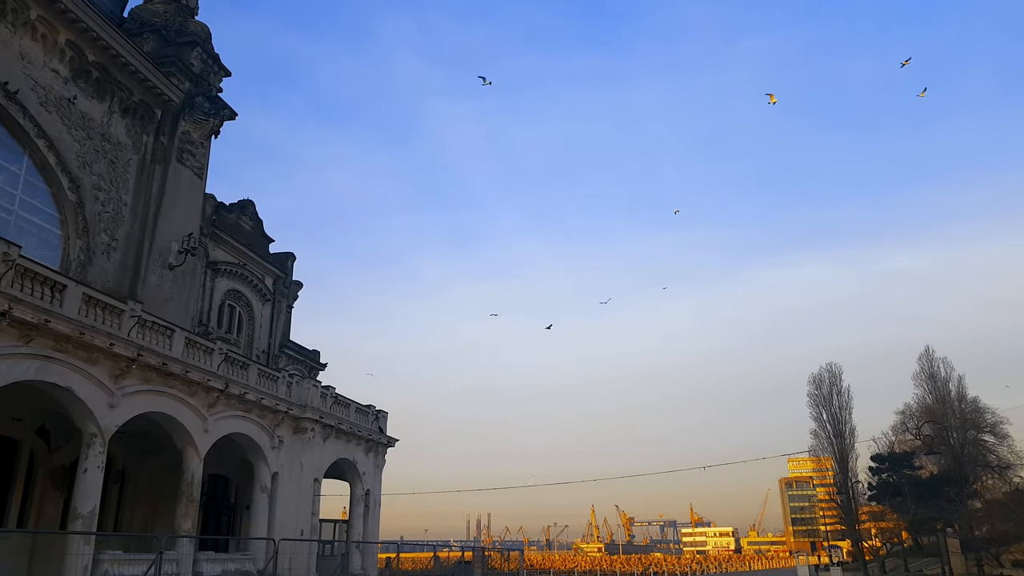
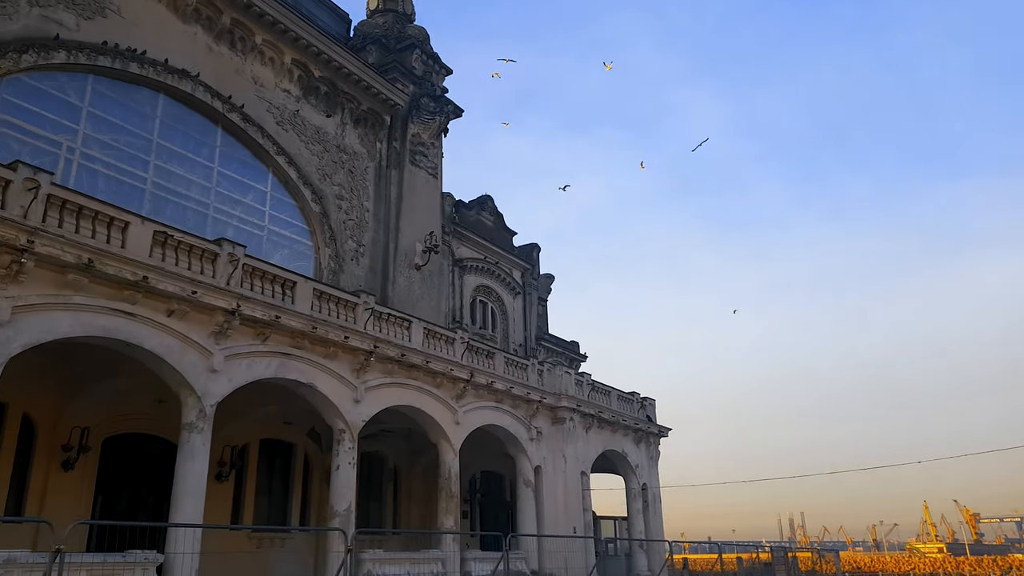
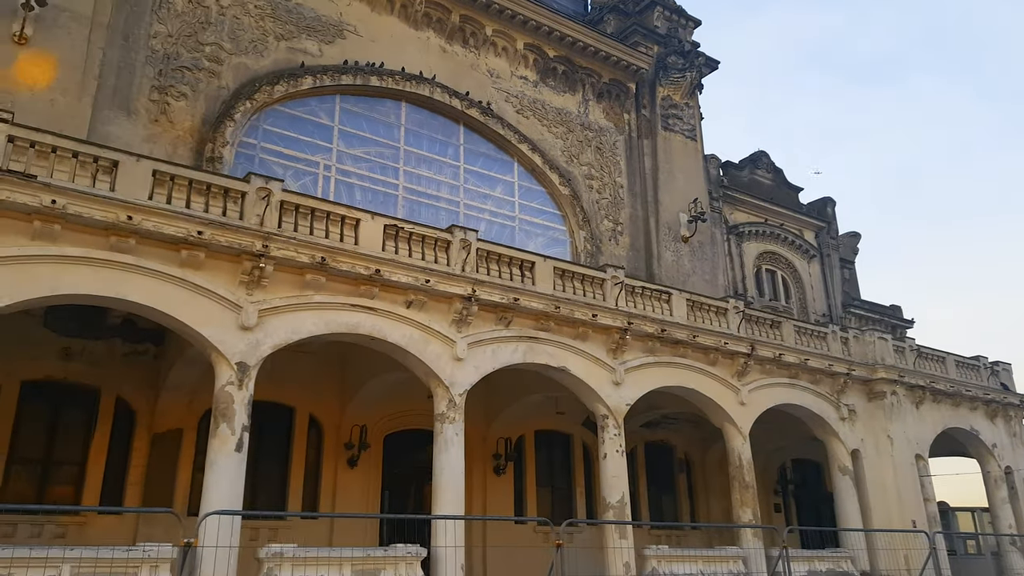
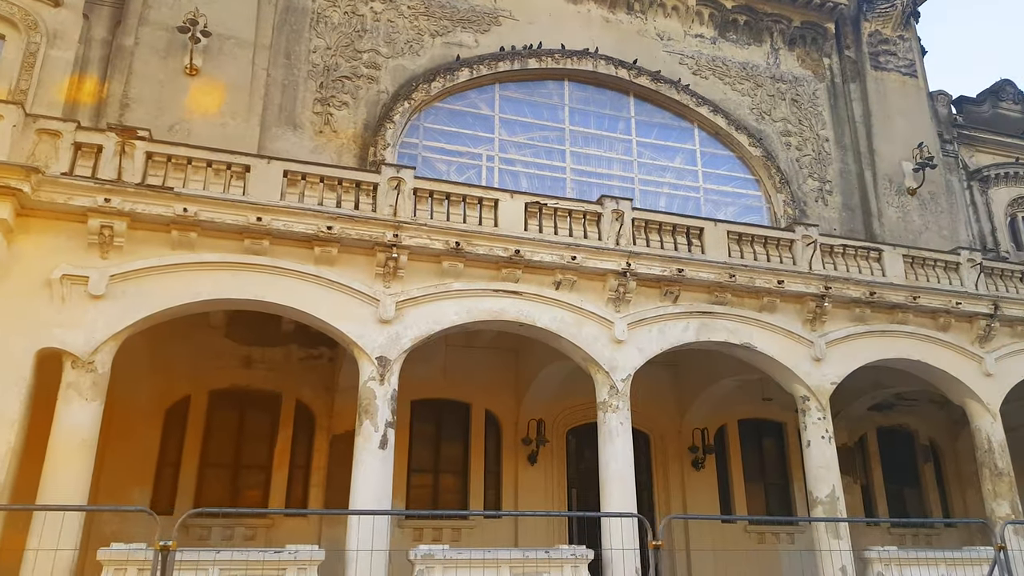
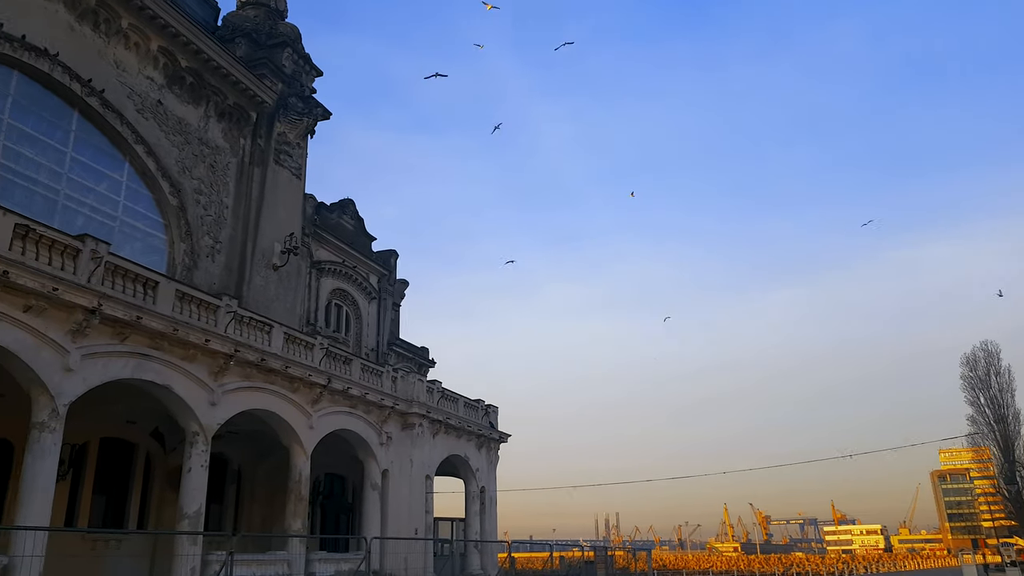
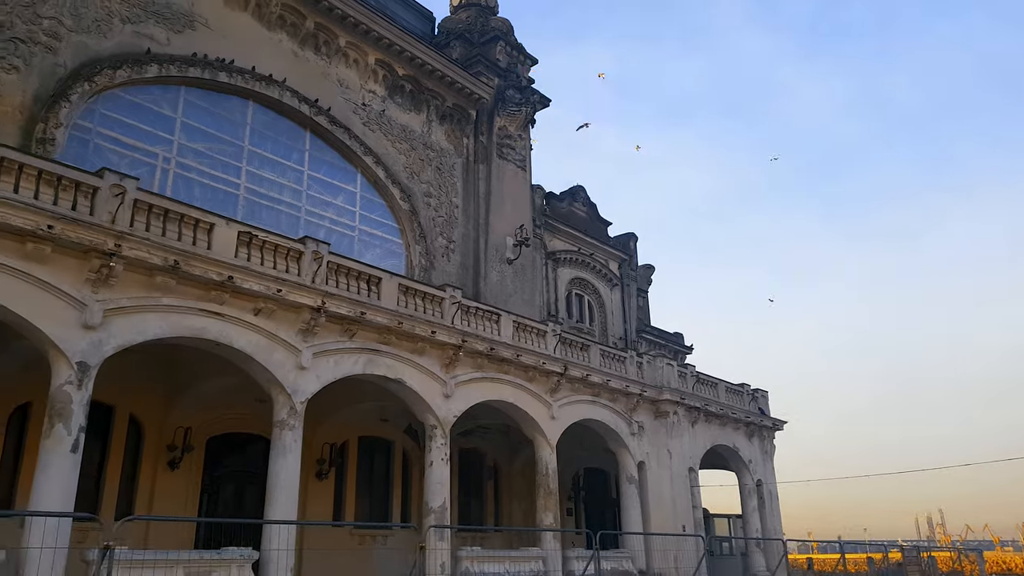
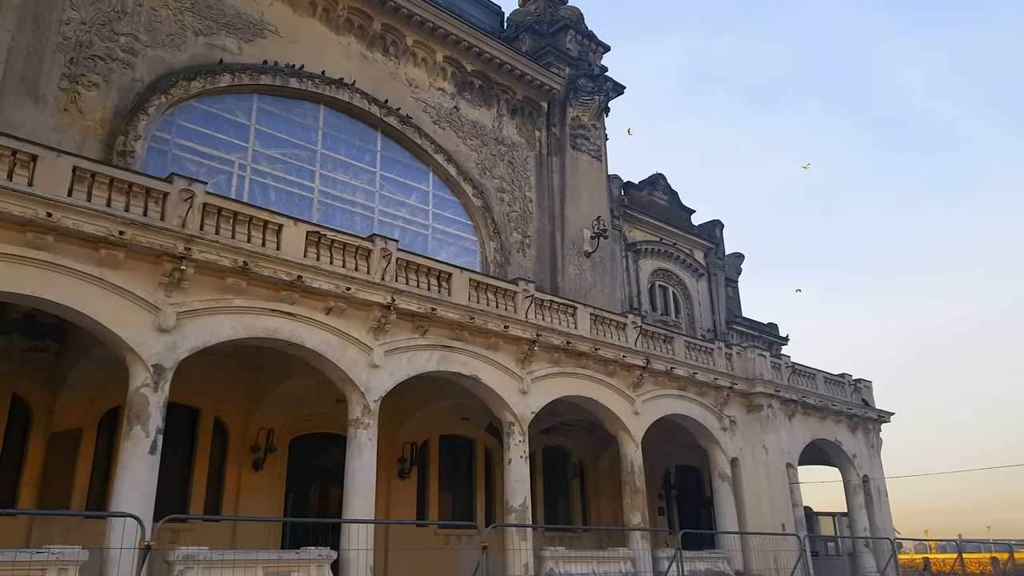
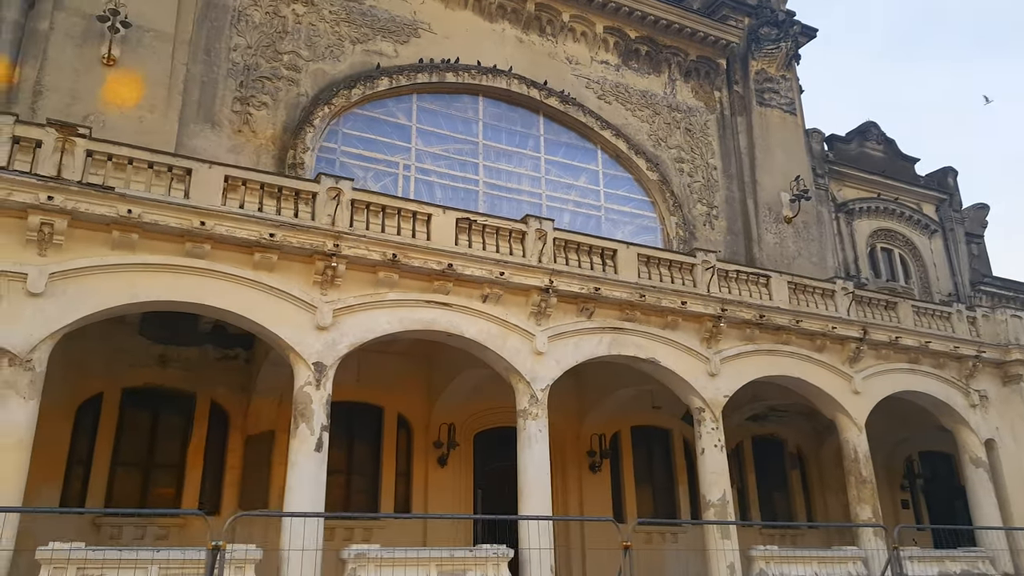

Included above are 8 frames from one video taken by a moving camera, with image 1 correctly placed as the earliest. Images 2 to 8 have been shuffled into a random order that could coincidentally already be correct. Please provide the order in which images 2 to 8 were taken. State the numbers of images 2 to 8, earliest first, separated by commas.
5, 2, 6, 7, 3, 8, 4
